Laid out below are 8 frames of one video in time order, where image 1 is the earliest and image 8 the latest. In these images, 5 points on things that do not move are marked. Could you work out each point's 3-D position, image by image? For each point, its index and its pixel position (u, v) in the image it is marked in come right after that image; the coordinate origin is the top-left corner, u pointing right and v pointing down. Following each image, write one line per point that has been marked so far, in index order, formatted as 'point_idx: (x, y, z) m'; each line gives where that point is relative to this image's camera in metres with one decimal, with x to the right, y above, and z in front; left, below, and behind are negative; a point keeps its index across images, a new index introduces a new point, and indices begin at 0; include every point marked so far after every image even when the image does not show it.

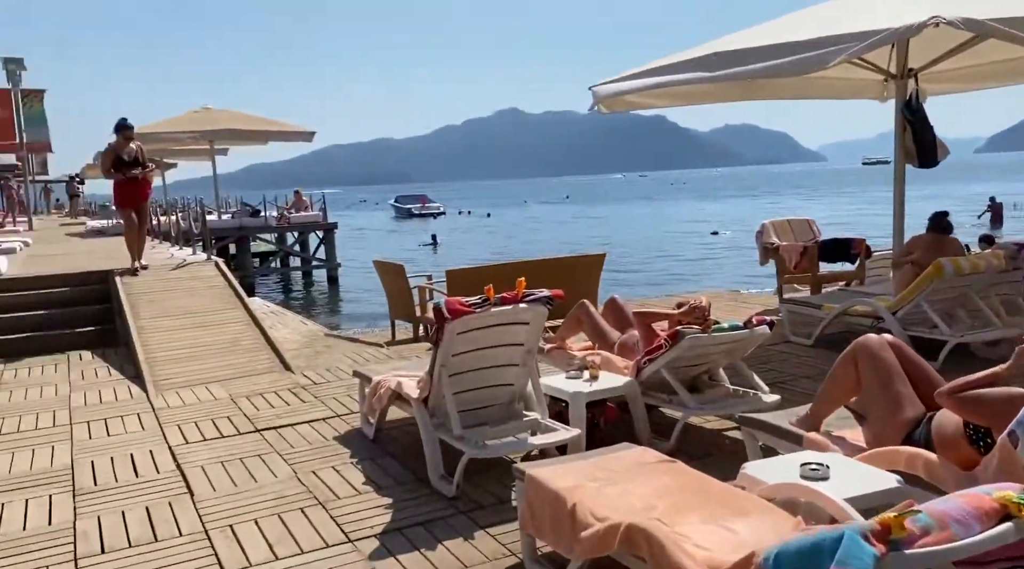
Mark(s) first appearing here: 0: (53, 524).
0: (-2.1, -1.1, +4.0) m
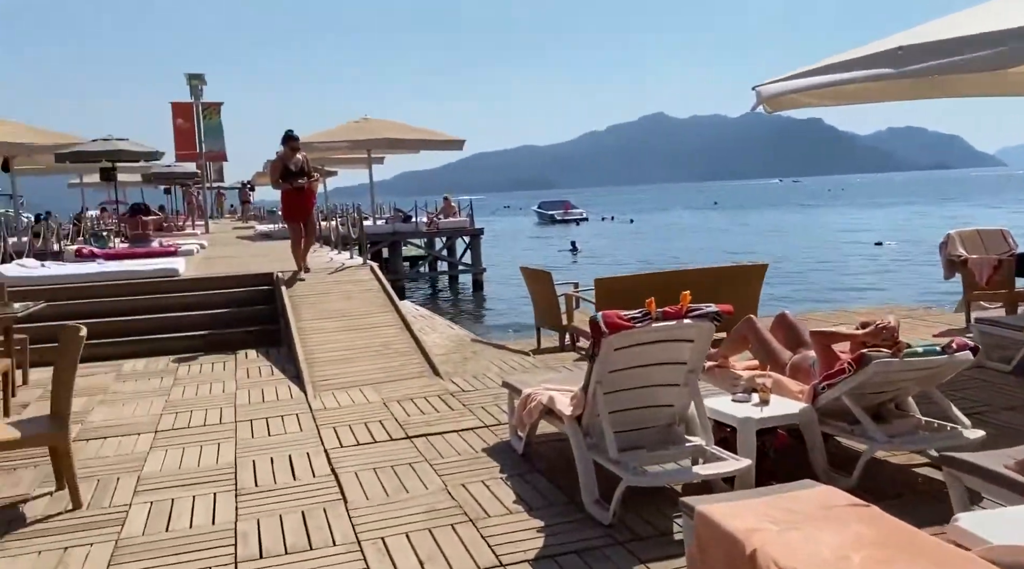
0: (-1.4, -1.1, +4.1) m
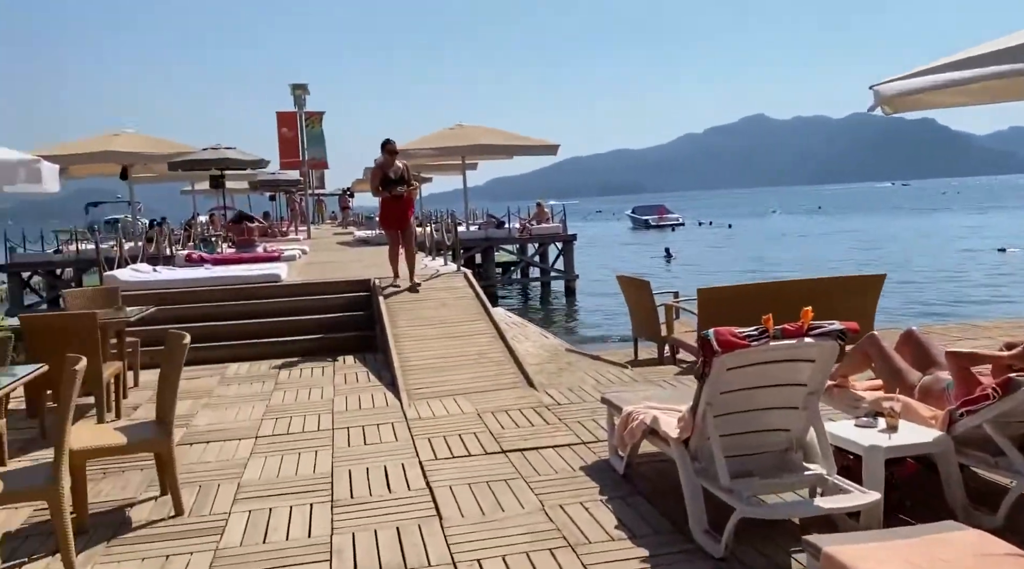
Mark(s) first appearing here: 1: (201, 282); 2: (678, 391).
0: (-0.9, -1.2, +4.1) m
1: (-3.6, 0.0, +10.1) m
2: (+1.0, -0.7, +5.2) m
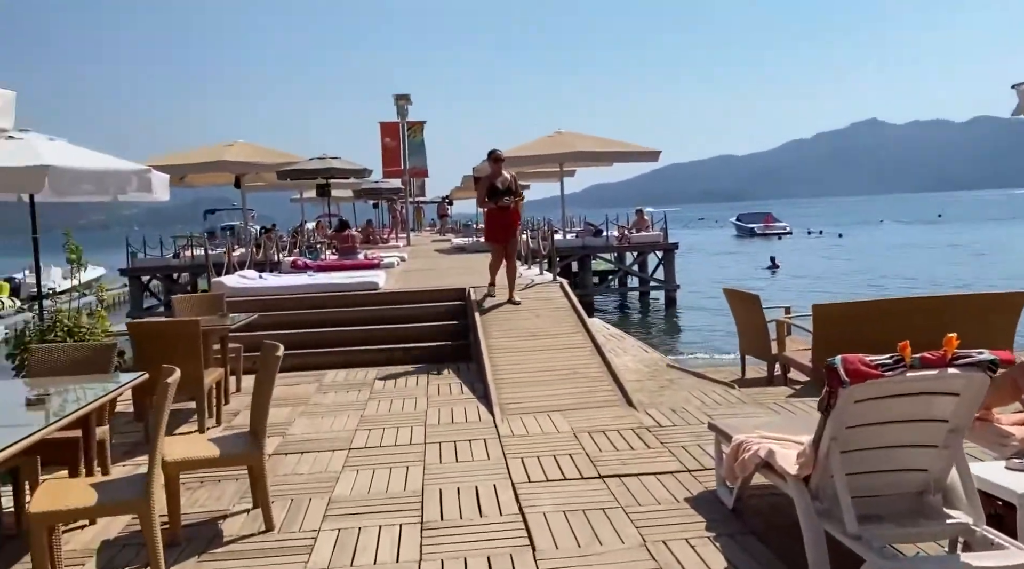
0: (-0.5, -1.3, +3.9) m
1: (-2.5, -0.1, +10.2) m
2: (+1.6, -0.8, +4.8) m
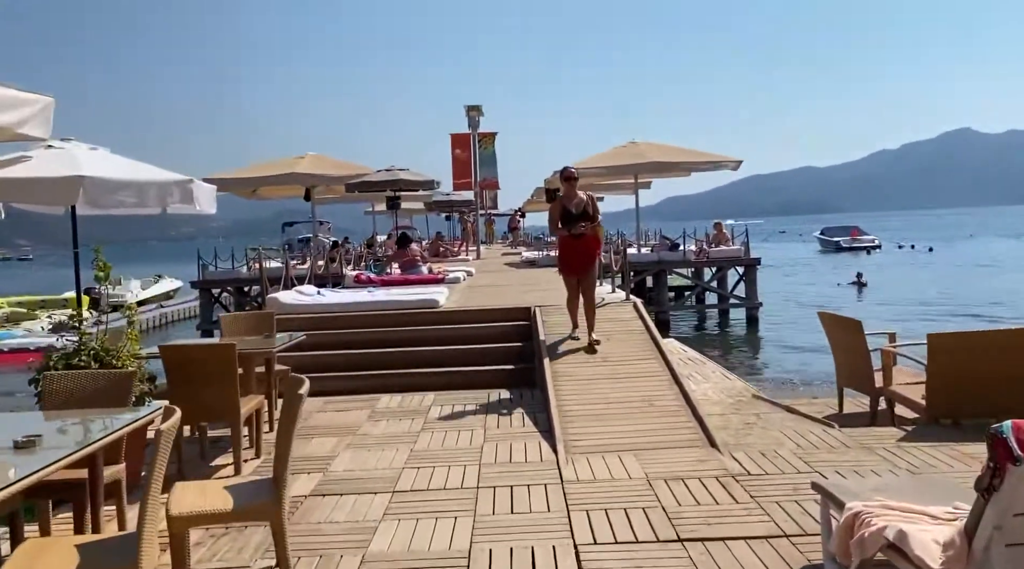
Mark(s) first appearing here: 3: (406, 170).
0: (-0.3, -1.4, +3.2) m
1: (-1.7, -0.2, +9.6) m
2: (+1.8, -0.9, +3.9) m
3: (-2.3, +2.4, +18.4) m
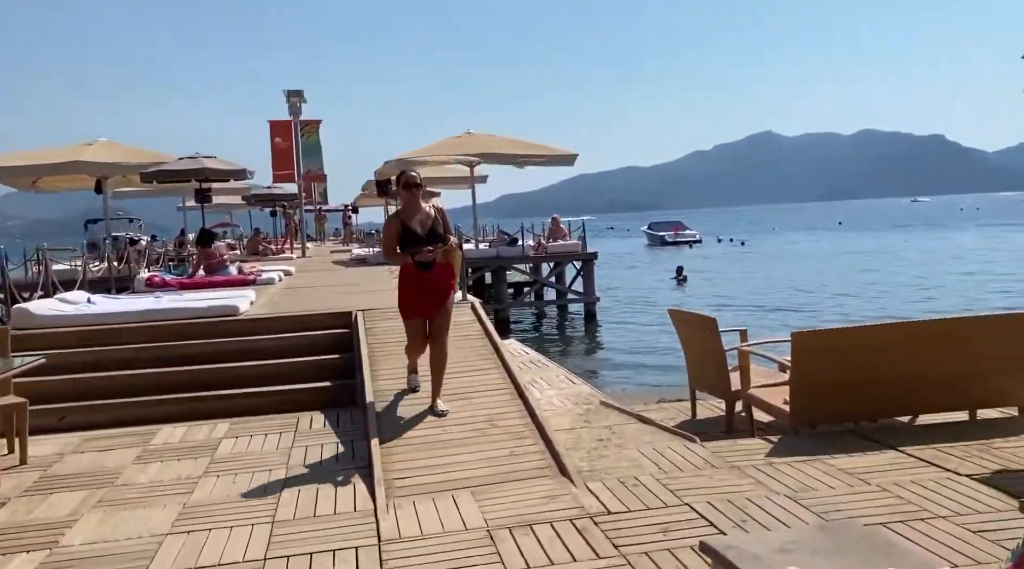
0: (-0.8, -1.4, +1.9) m
1: (-3.5, -0.3, +8.0) m
2: (+1.1, -0.9, +3.0) m
3: (-5.7, +2.4, +16.5) m
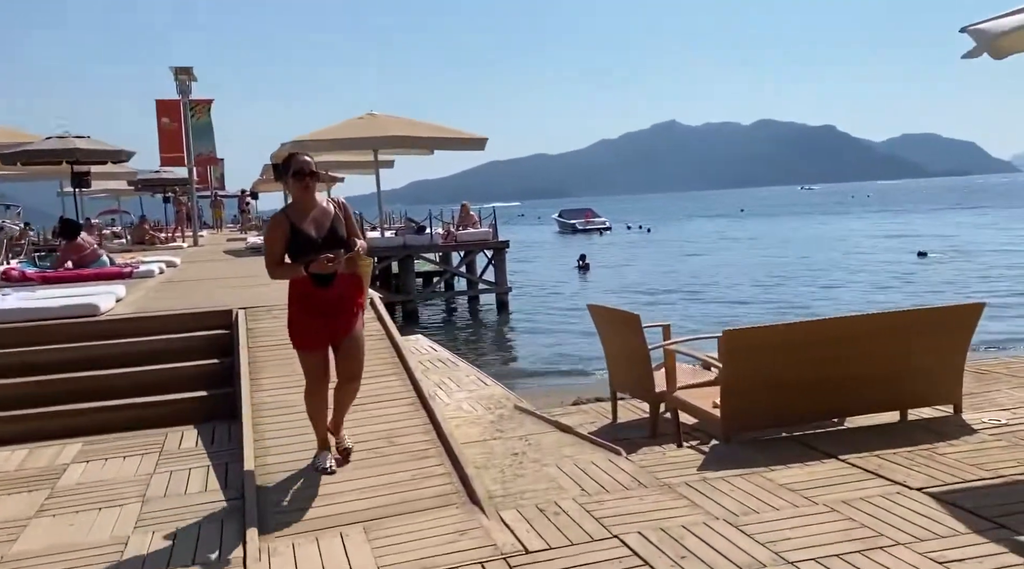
0: (-1.0, -1.4, +1.1) m
1: (-4.3, -0.3, +6.8) m
2: (+0.8, -0.9, +2.4) m
3: (-7.4, +2.5, +15.0) m
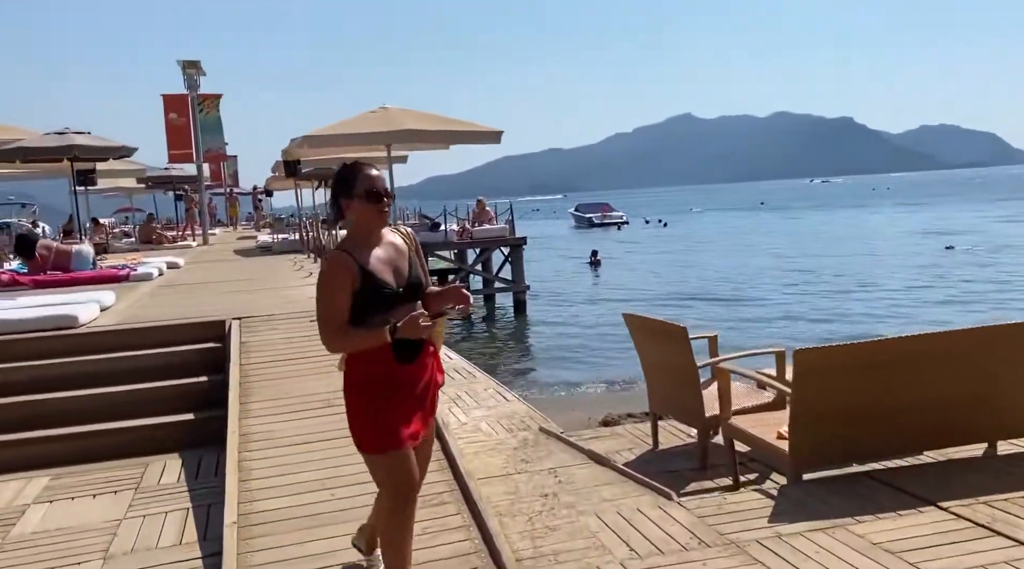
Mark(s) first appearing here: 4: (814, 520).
0: (-0.9, -1.5, +0.3) m
1: (-4.1, -0.3, +6.1) m
2: (+0.9, -1.0, +1.6) m
3: (-7.1, +2.5, +14.3) m
4: (+1.4, -1.1, +4.0) m
